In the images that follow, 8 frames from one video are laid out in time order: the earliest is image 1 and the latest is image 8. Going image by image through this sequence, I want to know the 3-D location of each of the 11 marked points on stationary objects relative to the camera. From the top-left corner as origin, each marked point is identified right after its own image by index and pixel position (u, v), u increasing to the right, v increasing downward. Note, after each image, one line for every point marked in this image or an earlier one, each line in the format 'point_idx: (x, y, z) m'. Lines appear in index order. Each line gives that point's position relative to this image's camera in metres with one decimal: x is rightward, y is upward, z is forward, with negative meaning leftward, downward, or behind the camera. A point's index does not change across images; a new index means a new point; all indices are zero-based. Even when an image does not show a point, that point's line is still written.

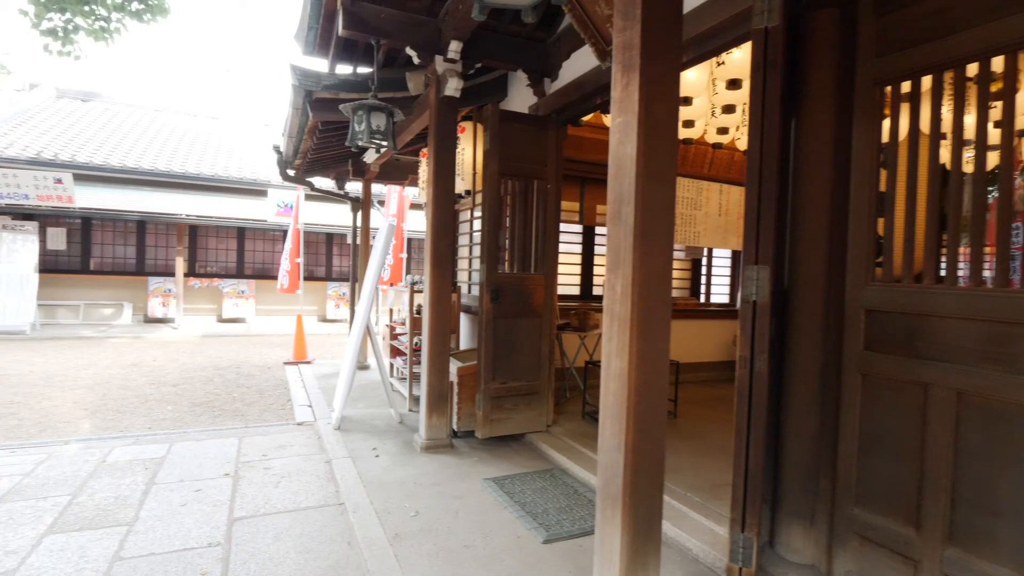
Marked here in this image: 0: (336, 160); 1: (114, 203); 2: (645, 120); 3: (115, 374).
0: (-2.4, +1.7, +7.6) m
1: (-8.0, +1.7, +11.3) m
2: (+0.5, +0.6, +2.1) m
3: (-4.9, -1.1, +6.9) m
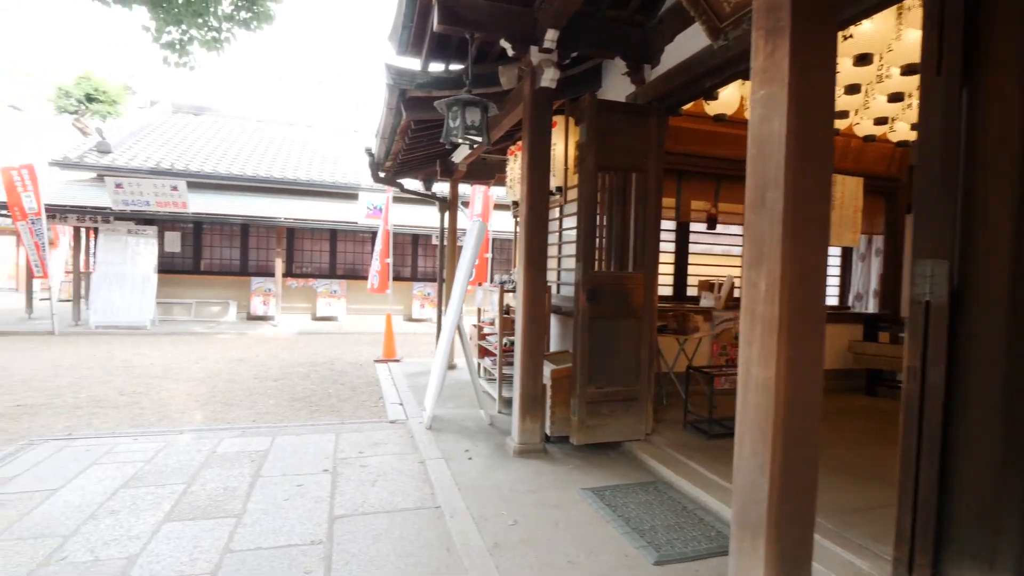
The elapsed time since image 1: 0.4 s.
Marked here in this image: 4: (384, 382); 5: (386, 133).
0: (-1.2, +1.7, +7.7) m
1: (-6.2, +1.7, +12.1) m
2: (+0.9, +0.6, +1.8) m
3: (-3.8, -1.0, +7.3) m
4: (-1.6, -1.2, +7.1) m
5: (-1.3, +1.6, +6.0) m
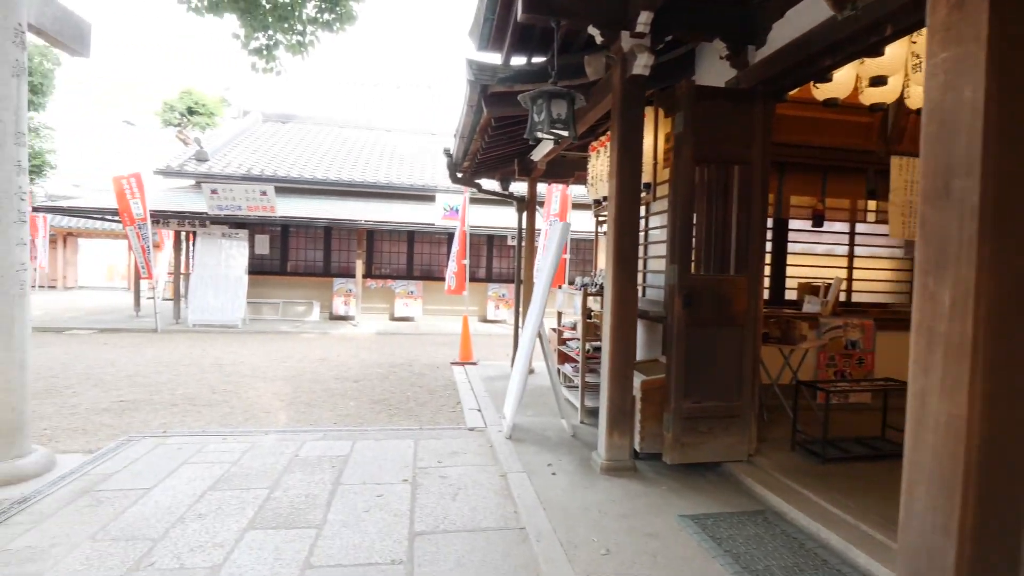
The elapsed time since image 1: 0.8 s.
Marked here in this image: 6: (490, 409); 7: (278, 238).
0: (-0.1, +1.7, +7.5) m
1: (-4.6, +1.7, +12.5) m
2: (+1.2, +0.6, +1.4) m
3: (-2.7, -1.1, +7.5) m
4: (-0.6, -1.2, +6.9) m
5: (-0.5, +1.6, +5.8) m
6: (-0.2, -1.2, +5.8) m
7: (-5.5, +1.2, +13.2) m
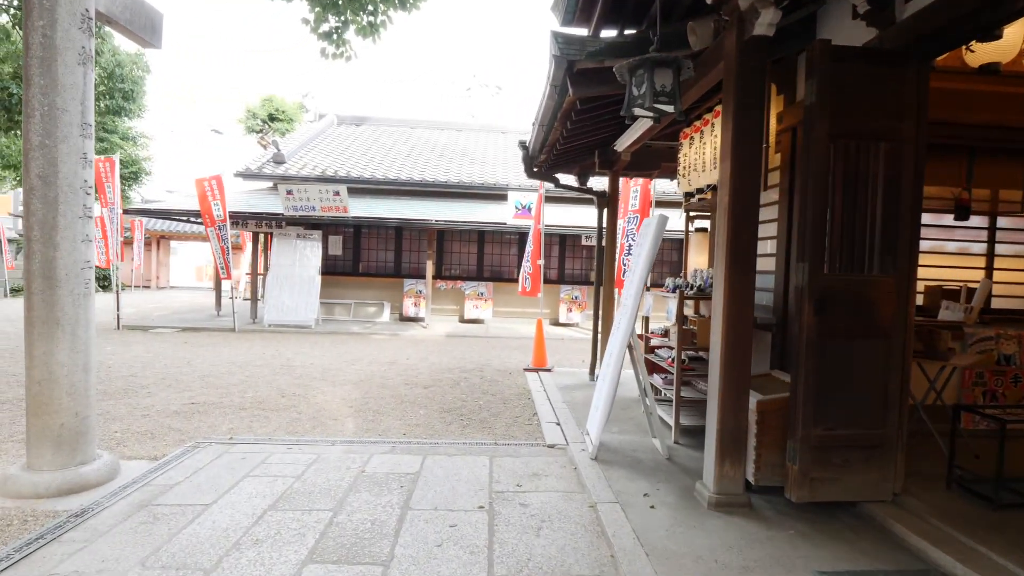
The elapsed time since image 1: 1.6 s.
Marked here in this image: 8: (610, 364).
0: (+0.9, +1.7, +7.0) m
1: (-3.0, +1.7, +12.4) m
2: (+1.4, +0.6, +0.7) m
3: (-1.7, -1.1, +7.2) m
4: (+0.3, -1.2, +6.4) m
5: (+0.3, +1.6, +5.3) m
6: (+0.5, -1.3, +5.2) m
7: (-3.8, +1.2, +13.3) m
8: (+0.8, -0.6, +4.5) m
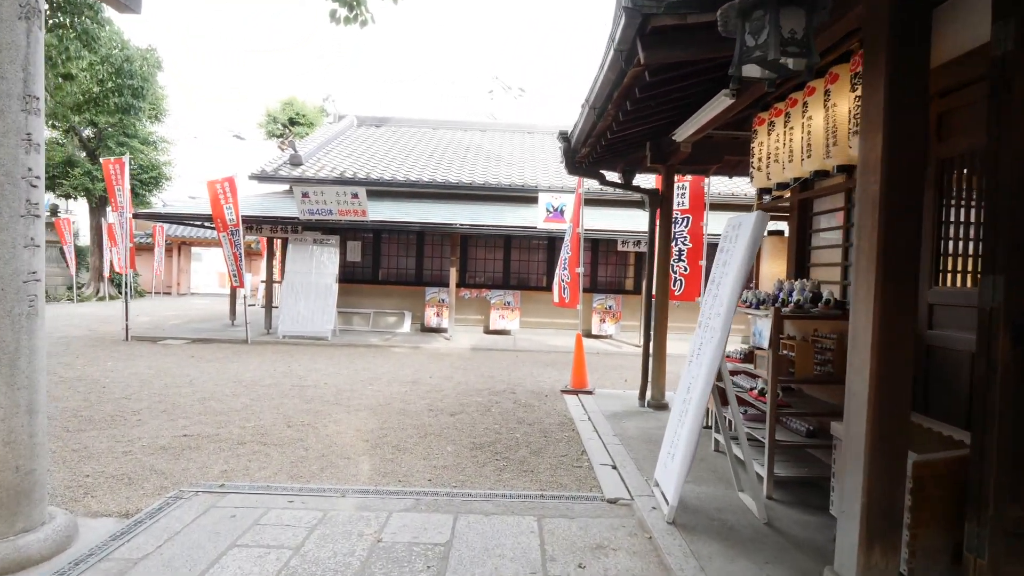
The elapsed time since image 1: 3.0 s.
0: (+1.3, +1.6, +6.1) m
1: (-2.4, +1.5, +11.7) m
2: (+1.7, +0.5, -0.2) m
3: (-1.3, -1.2, +6.4) m
4: (+0.7, -1.4, +5.5) m
5: (+0.7, +1.5, +4.4) m
6: (+0.9, -1.4, +4.3) m
7: (-3.2, +1.0, +12.5) m
8: (+1.1, -0.7, +3.6) m
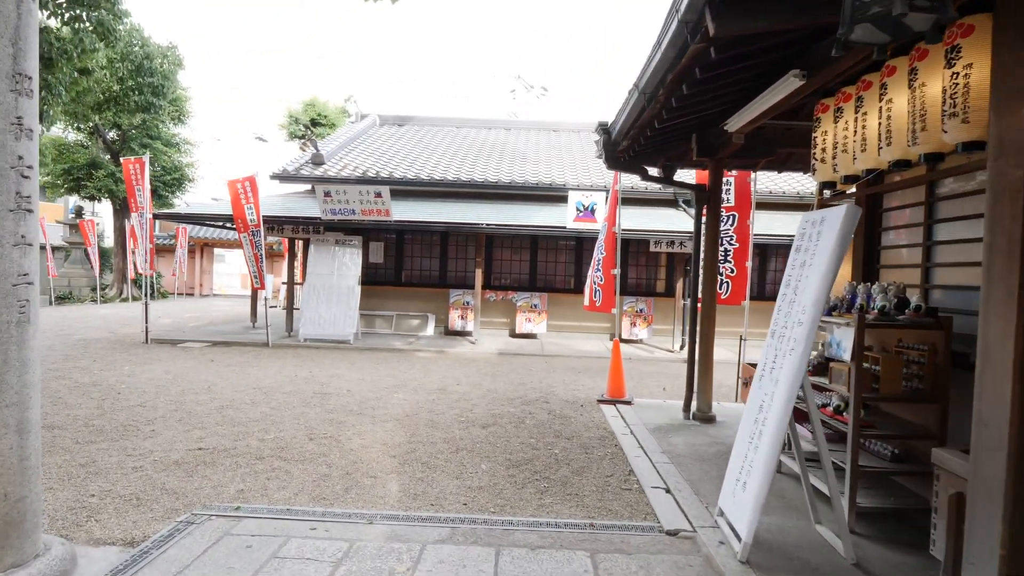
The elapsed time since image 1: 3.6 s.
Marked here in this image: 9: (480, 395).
0: (+1.6, +1.5, +5.6) m
1: (-1.8, +1.5, +11.3) m
2: (+1.8, +0.5, -0.7) m
3: (-0.9, -1.2, +6.0) m
4: (+1.0, -1.4, +5.1) m
5: (+1.0, +1.5, +4.0) m
6: (+1.2, -1.4, +3.9) m
7: (-2.6, +0.9, +12.2) m
8: (+1.4, -0.7, +3.1) m
9: (-0.4, -1.2, +6.6) m
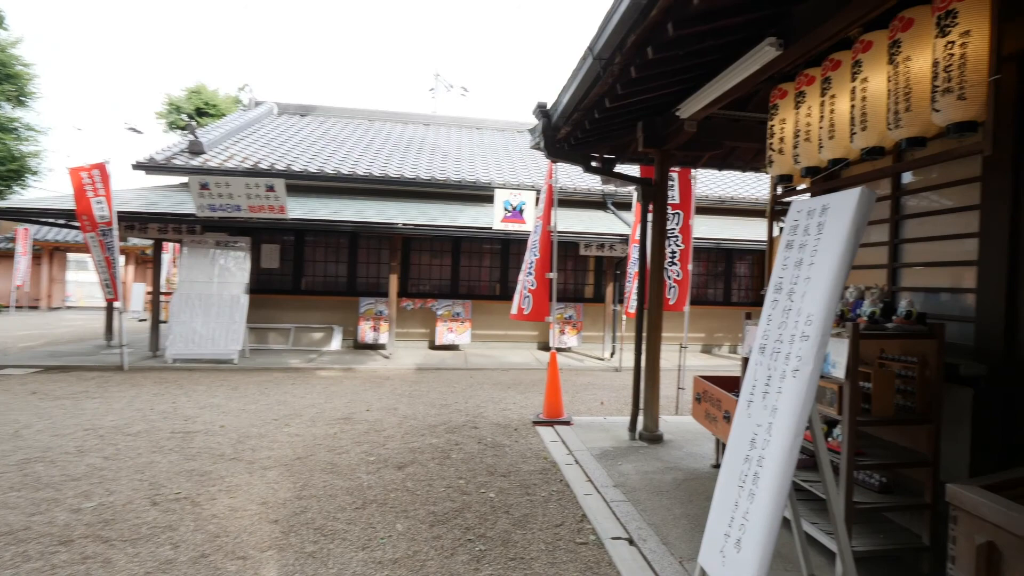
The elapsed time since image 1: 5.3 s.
0: (+0.9, +1.5, +4.9) m
1: (-3.3, +1.3, +10.1) m
2: (+2.0, +0.5, -1.3) m
3: (-1.6, -1.3, +4.9) m
4: (+0.4, -1.4, +4.3) m
5: (+0.5, +1.4, +3.3) m
6: (+0.8, -1.4, +3.1) m
7: (-4.2, +0.8, +10.9) m
8: (+1.1, -0.8, +2.4) m
9: (-1.2, -1.3, +5.6) m
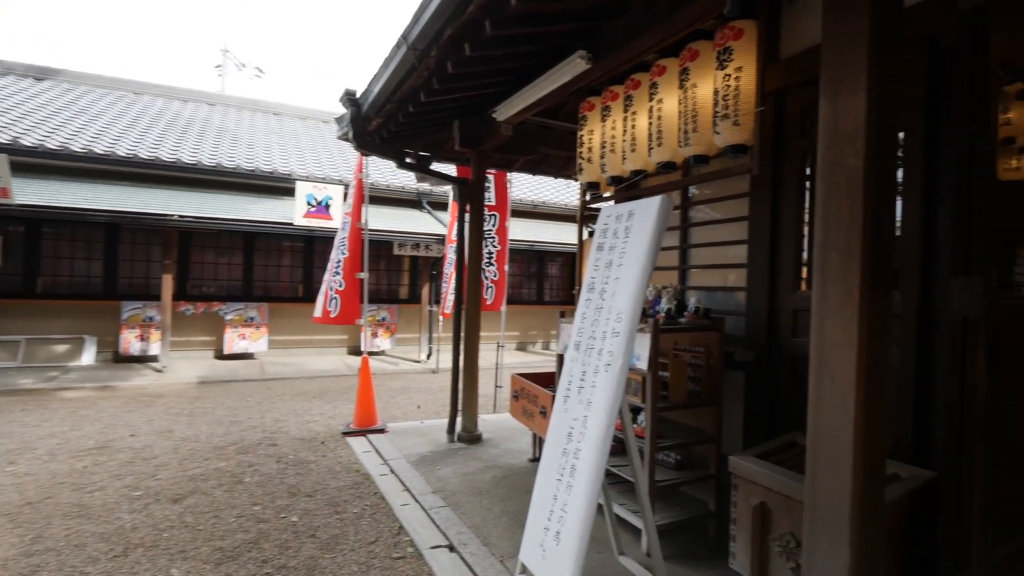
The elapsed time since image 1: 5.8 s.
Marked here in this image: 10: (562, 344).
0: (-0.6, +1.5, +4.8) m
1: (-6.3, +1.3, +8.3) m
2: (+2.5, +0.6, -0.7) m
3: (-3.0, -1.3, +3.9) m
4: (-0.9, -1.4, +4.1) m
5: (-0.5, +1.5, +3.1) m
6: (-0.2, -1.4, +3.0) m
7: (-7.5, +0.7, +8.7) m
8: (+0.3, -0.7, +2.5) m
9: (-2.8, -1.3, +4.7) m
10: (+0.4, -0.4, +4.2) m
